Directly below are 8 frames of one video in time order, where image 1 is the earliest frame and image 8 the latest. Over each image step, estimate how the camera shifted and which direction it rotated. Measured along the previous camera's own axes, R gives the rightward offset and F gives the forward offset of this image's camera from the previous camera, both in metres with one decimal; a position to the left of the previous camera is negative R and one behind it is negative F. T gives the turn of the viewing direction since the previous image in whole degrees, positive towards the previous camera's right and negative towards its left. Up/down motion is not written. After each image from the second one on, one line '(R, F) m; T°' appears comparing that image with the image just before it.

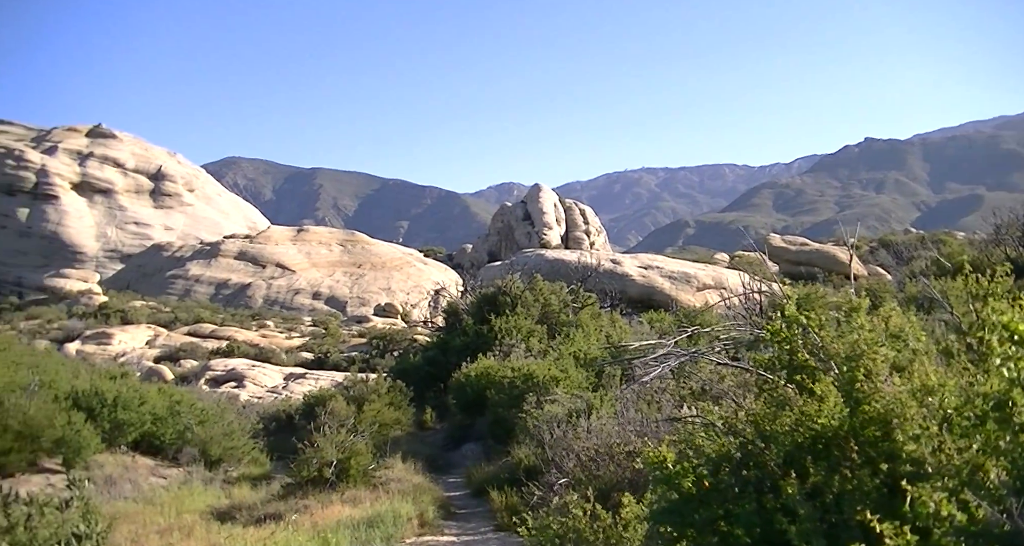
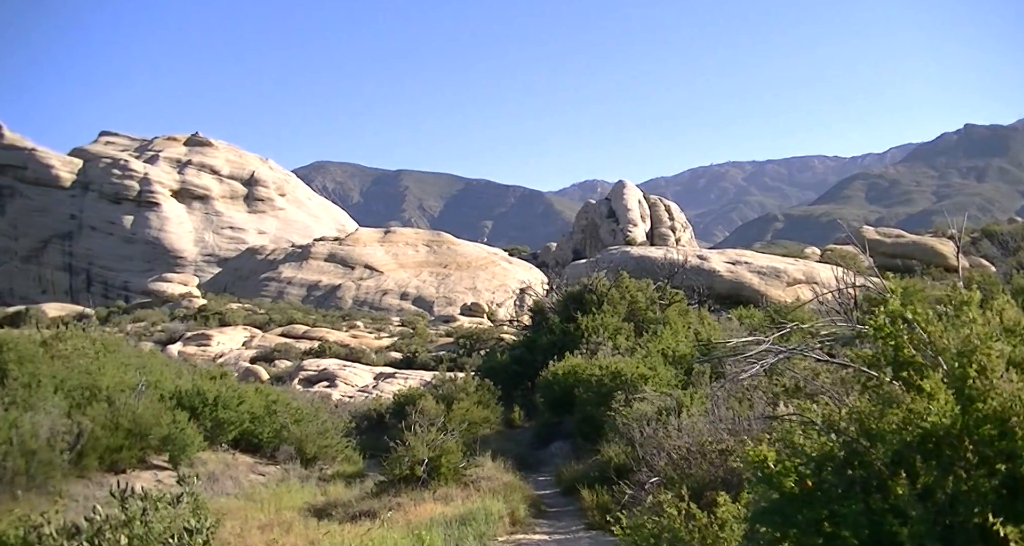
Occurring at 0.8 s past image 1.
(-0.1, -0.3) m; -3°
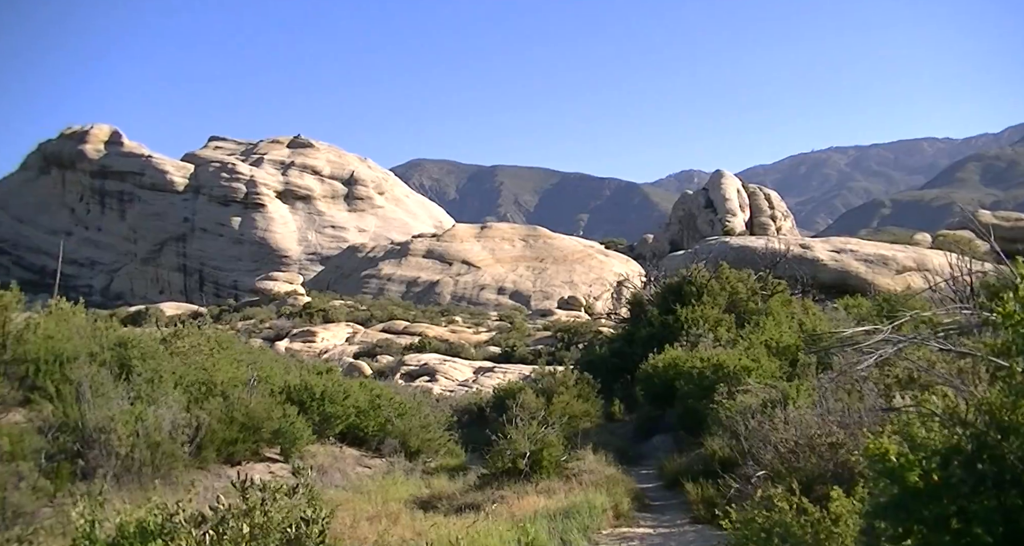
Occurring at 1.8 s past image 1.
(-0.1, -0.2) m; -4°
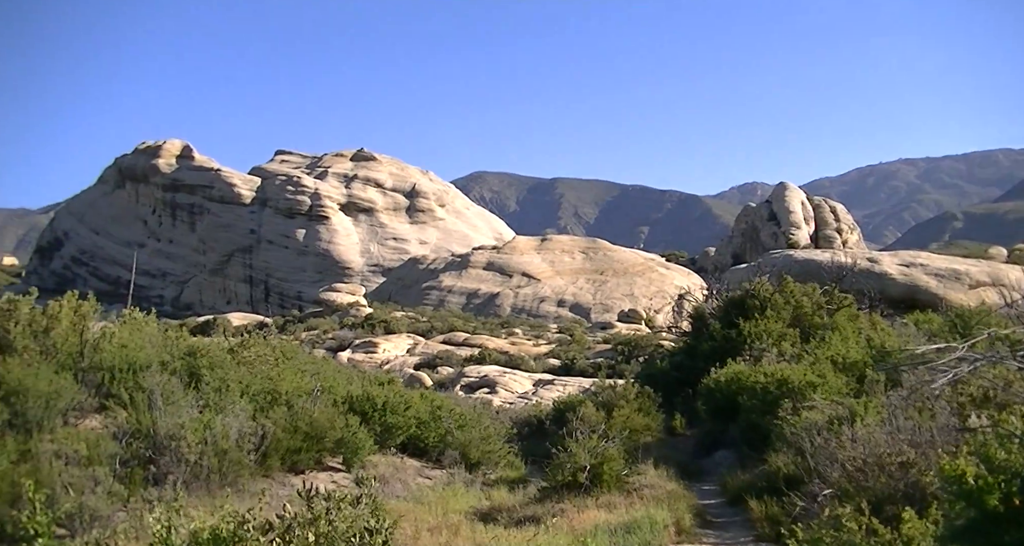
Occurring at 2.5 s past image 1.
(0.0, -0.1) m; -2°
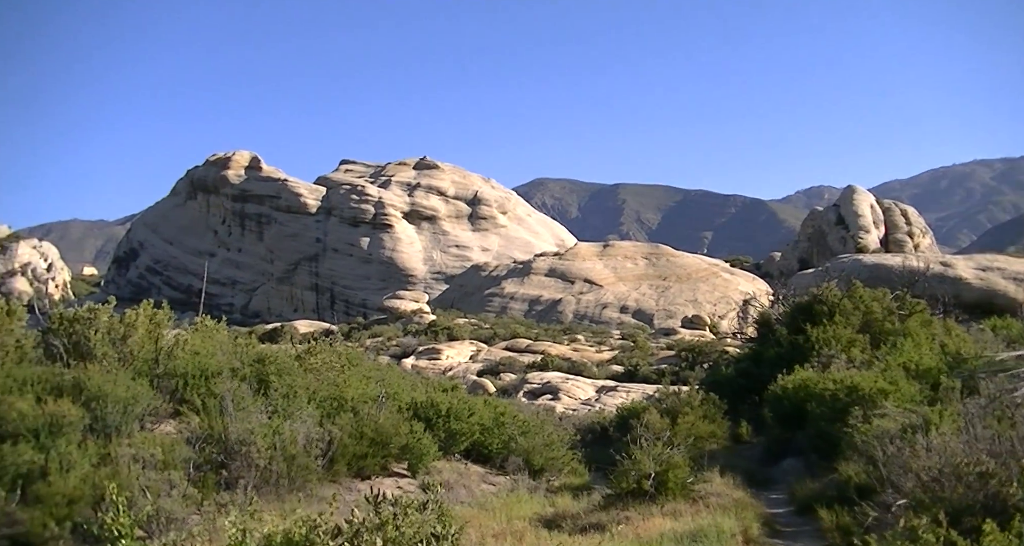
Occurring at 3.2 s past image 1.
(-0.1, 0.0) m; -3°
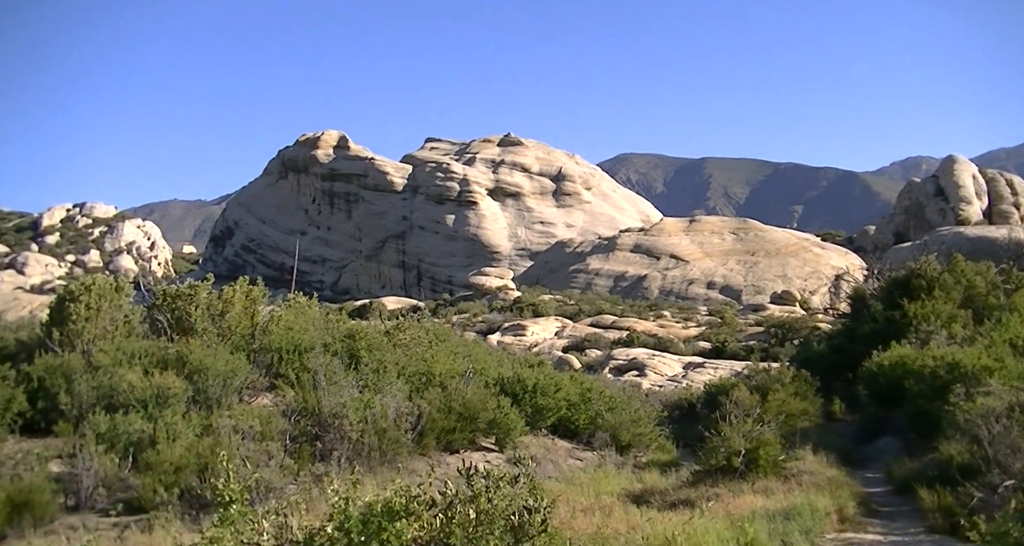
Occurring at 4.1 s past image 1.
(-0.1, +0.2) m; -3°
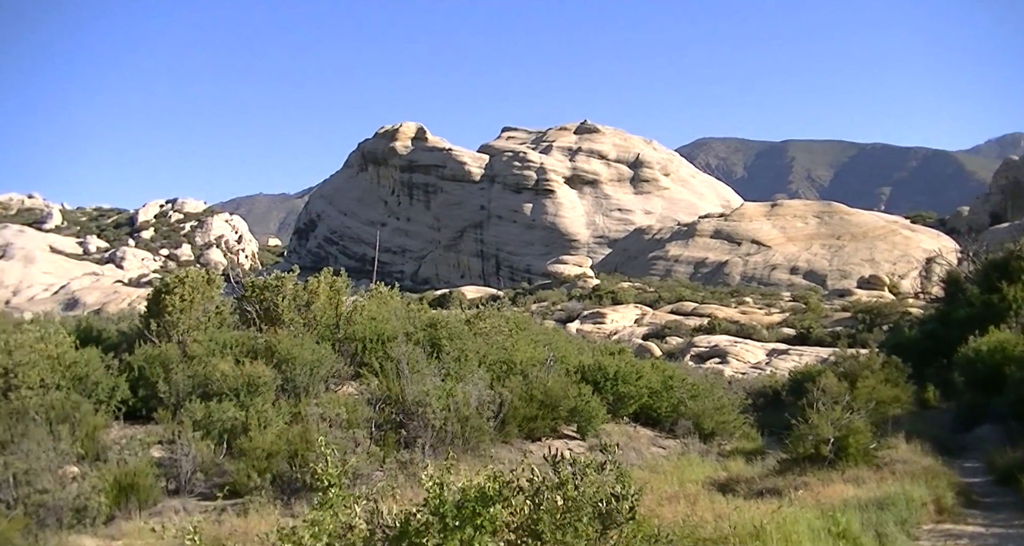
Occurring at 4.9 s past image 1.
(-0.1, +0.4) m; -3°
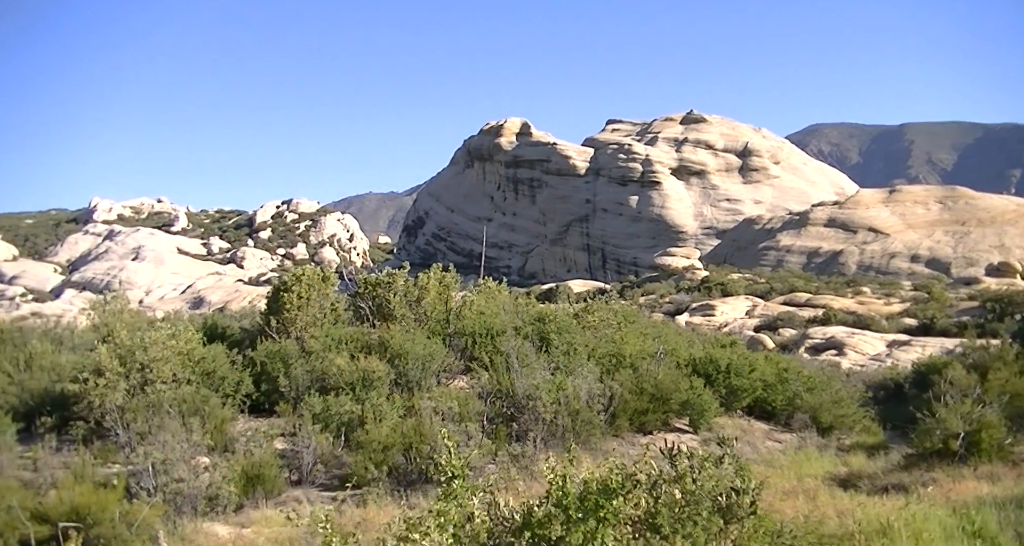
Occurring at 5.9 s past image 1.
(-0.1, +0.8) m; -4°
